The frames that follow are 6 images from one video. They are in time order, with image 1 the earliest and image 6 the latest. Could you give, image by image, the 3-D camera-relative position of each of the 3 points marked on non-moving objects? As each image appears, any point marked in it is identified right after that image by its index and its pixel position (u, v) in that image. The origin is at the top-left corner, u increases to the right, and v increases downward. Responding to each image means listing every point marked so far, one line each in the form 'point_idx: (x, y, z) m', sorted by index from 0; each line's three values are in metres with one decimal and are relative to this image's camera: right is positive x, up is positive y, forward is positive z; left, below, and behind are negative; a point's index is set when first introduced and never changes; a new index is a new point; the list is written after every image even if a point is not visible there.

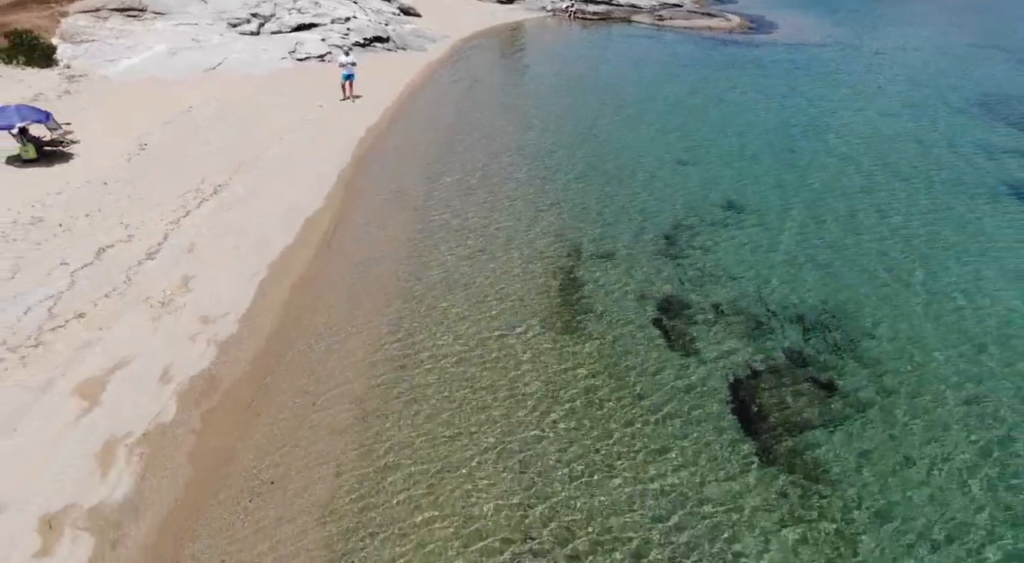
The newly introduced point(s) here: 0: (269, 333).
0: (-5.8, -1.2, +13.5) m
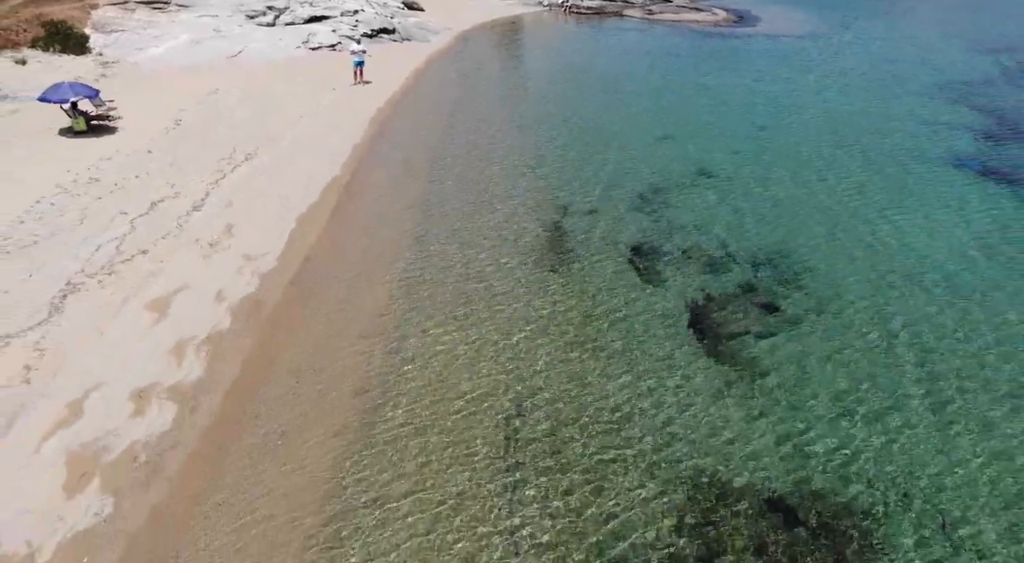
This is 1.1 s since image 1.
0: (-5.9, +0.4, +15.8) m
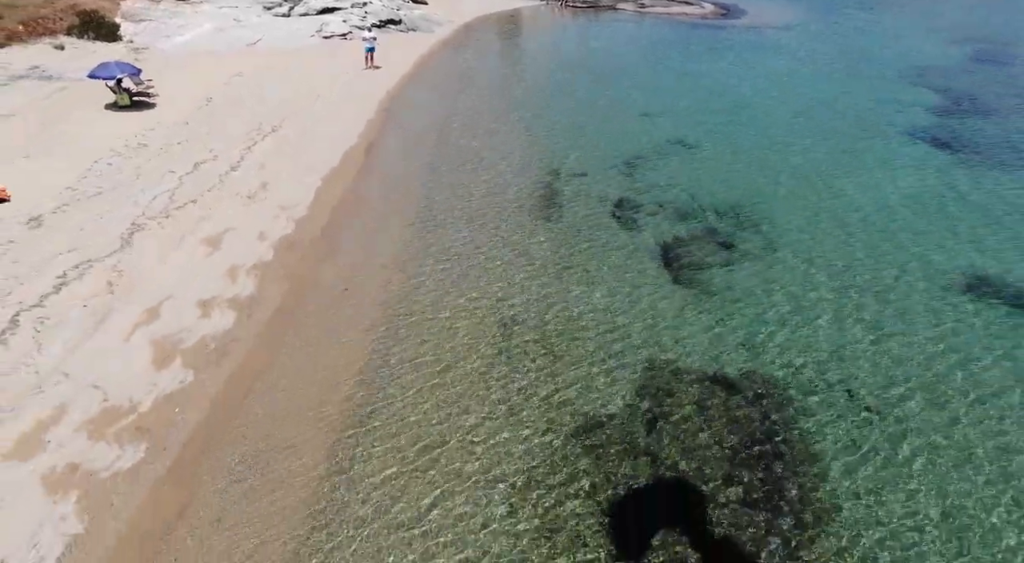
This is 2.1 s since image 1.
0: (-6.0, +2.1, +18.3) m
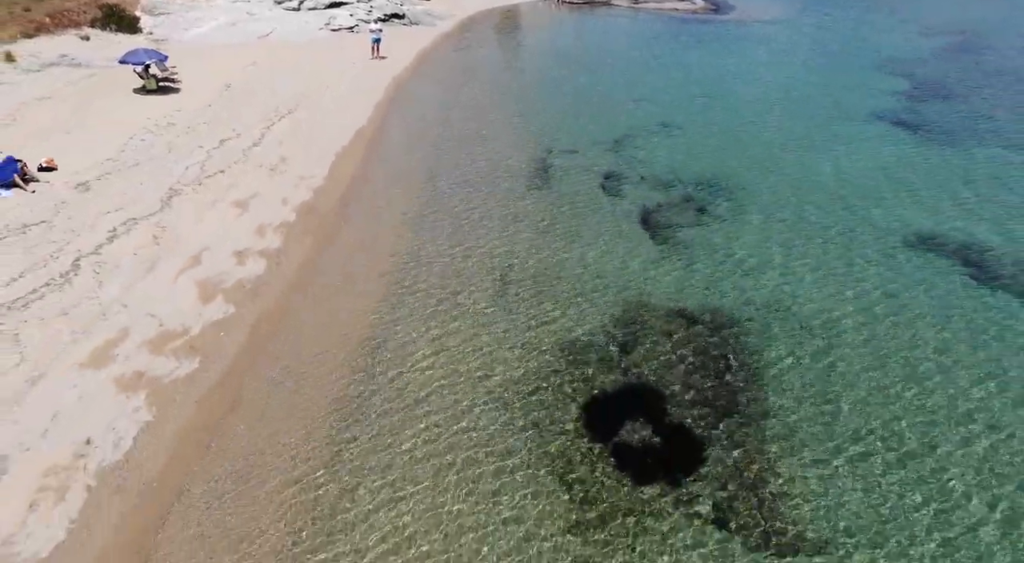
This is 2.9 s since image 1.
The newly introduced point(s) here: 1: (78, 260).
0: (-6.1, +3.4, +20.3) m
1: (-11.4, +0.6, +14.9) m
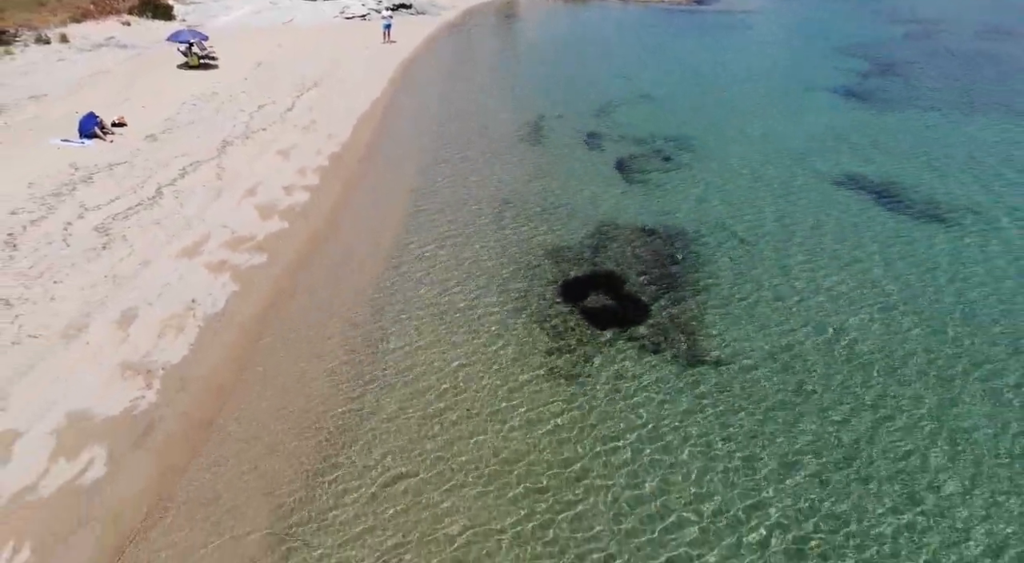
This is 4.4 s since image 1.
0: (-6.2, +5.9, +23.9) m
1: (-11.6, +3.0, +18.5) m
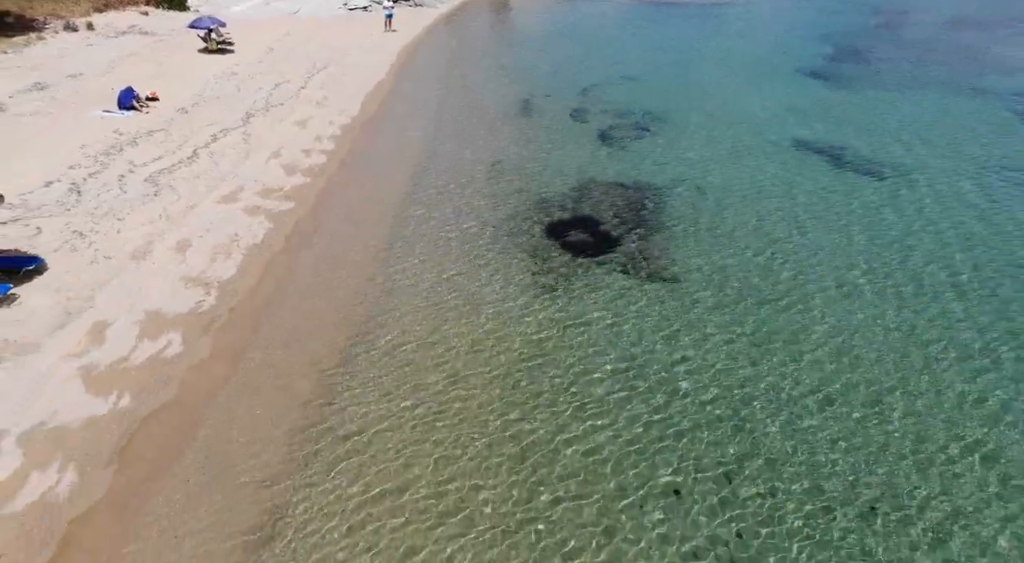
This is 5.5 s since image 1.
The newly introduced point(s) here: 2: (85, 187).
0: (-6.6, +7.8, +26.7) m
1: (-11.9, +4.9, +21.2) m
2: (-13.8, +3.1, +18.2) m
